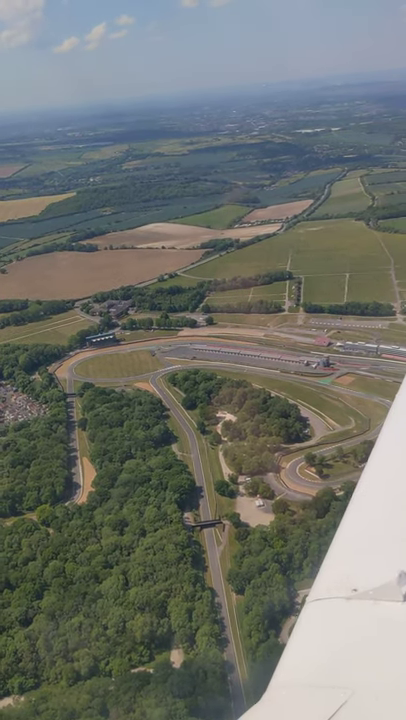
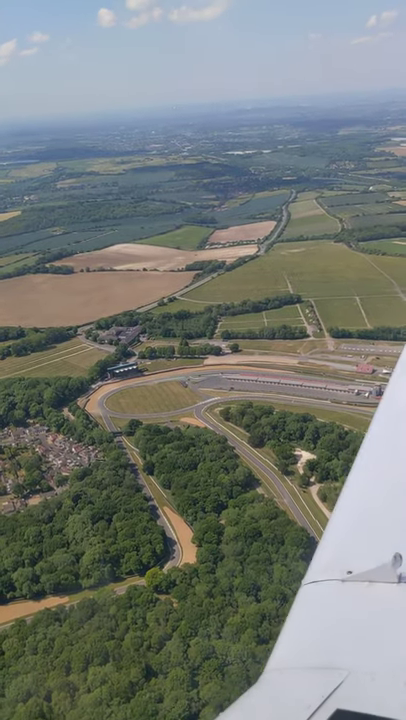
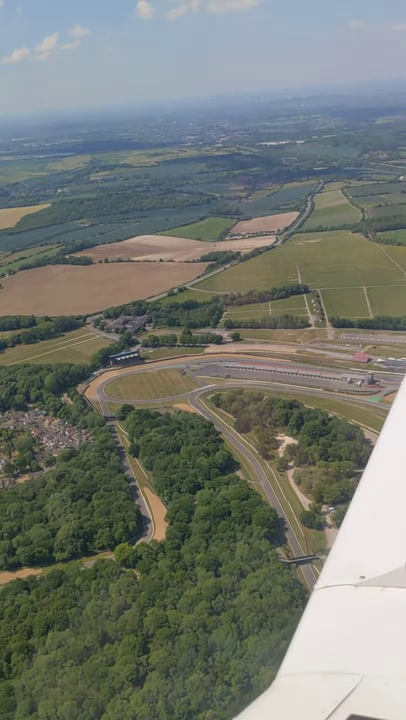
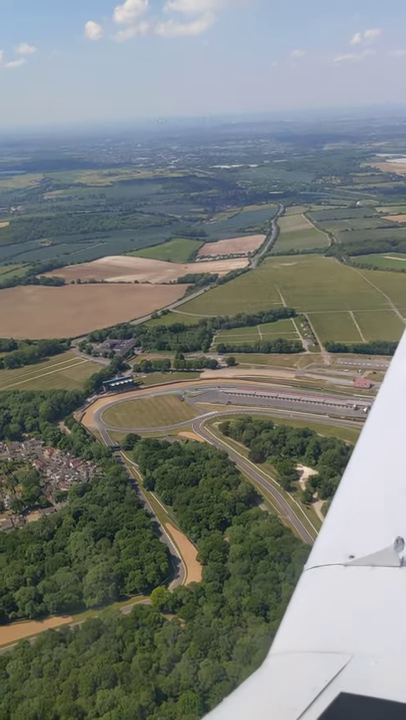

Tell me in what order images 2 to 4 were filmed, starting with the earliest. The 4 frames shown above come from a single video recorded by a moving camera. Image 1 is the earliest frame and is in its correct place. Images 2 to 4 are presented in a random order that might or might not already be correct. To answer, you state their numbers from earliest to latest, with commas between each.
3, 2, 4
